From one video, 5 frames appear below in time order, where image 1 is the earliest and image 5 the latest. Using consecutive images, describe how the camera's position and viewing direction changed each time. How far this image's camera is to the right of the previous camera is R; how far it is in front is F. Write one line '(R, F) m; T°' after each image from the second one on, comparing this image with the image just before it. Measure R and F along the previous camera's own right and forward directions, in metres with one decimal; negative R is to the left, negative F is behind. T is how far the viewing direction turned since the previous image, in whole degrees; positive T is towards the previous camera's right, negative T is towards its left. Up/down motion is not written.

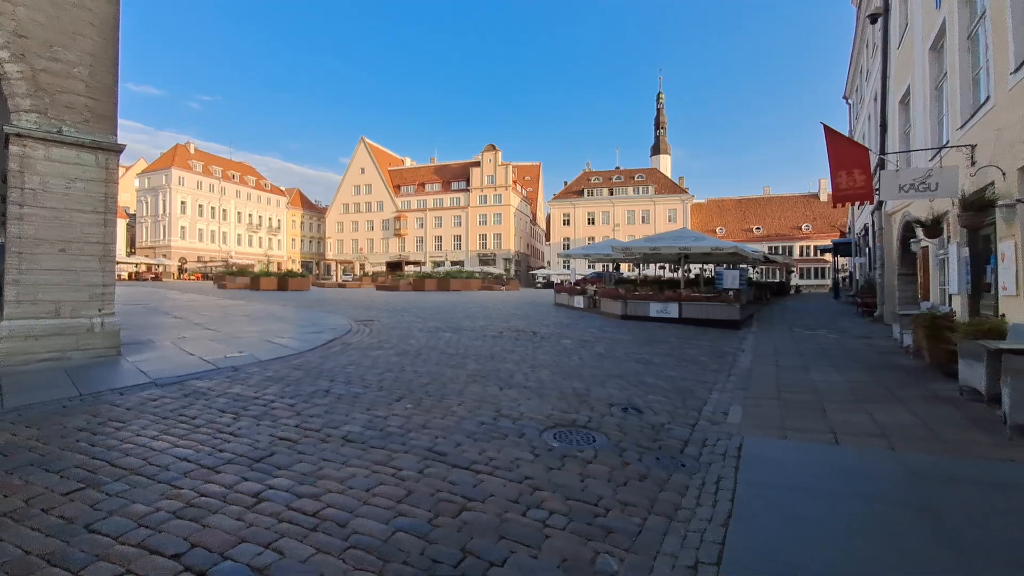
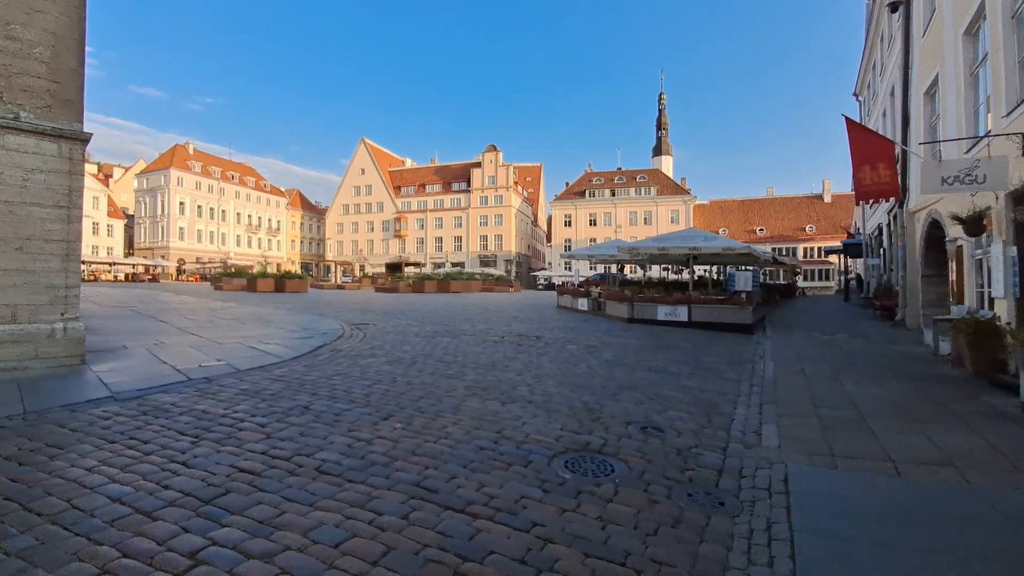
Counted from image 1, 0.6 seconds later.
(0.0, +0.7) m; 0°
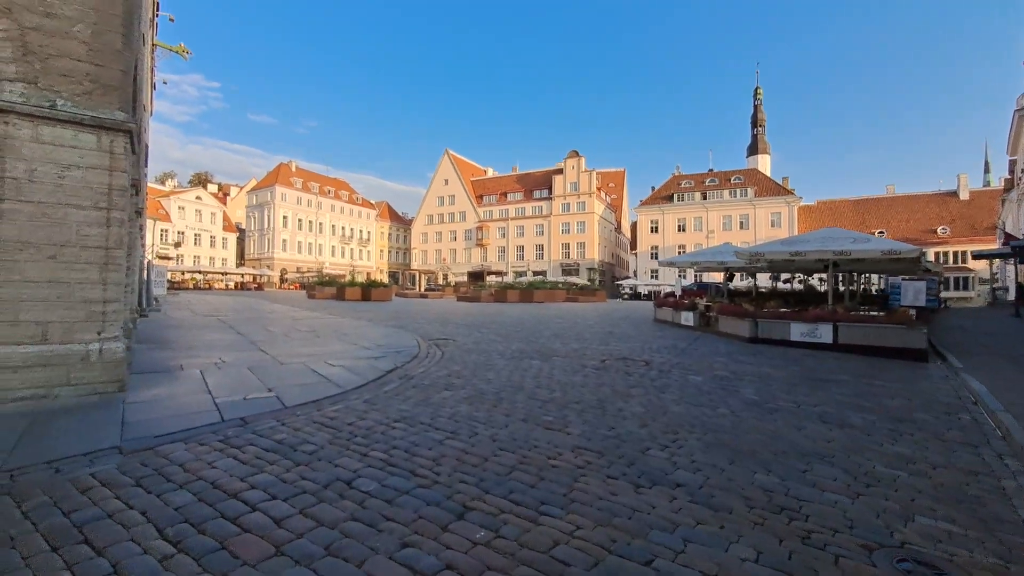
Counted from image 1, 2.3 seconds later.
(-0.4, +1.8) m; -9°
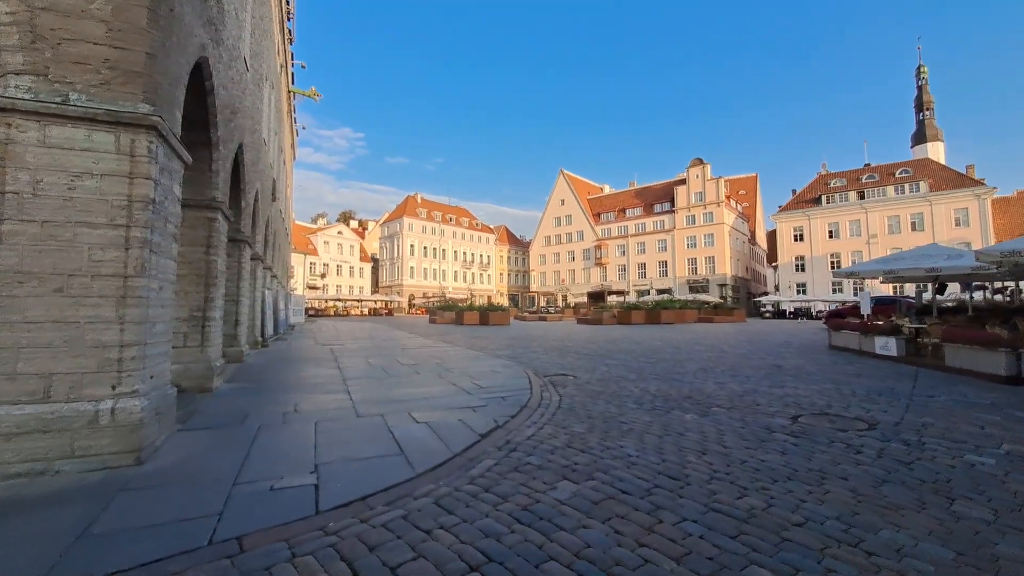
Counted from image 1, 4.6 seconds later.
(-0.3, +2.3) m; -14°
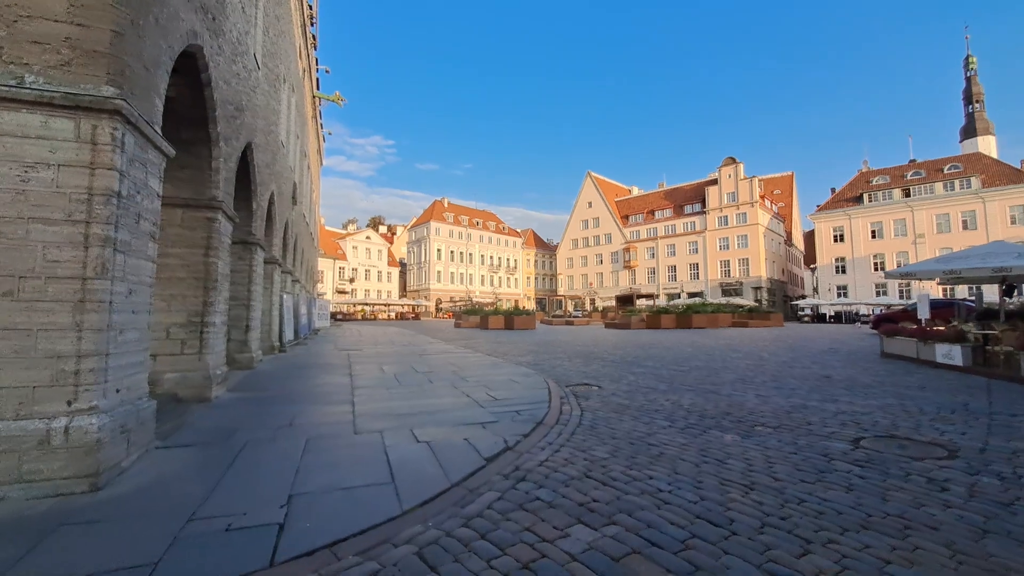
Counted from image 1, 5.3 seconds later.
(+0.2, +0.7) m; -3°
